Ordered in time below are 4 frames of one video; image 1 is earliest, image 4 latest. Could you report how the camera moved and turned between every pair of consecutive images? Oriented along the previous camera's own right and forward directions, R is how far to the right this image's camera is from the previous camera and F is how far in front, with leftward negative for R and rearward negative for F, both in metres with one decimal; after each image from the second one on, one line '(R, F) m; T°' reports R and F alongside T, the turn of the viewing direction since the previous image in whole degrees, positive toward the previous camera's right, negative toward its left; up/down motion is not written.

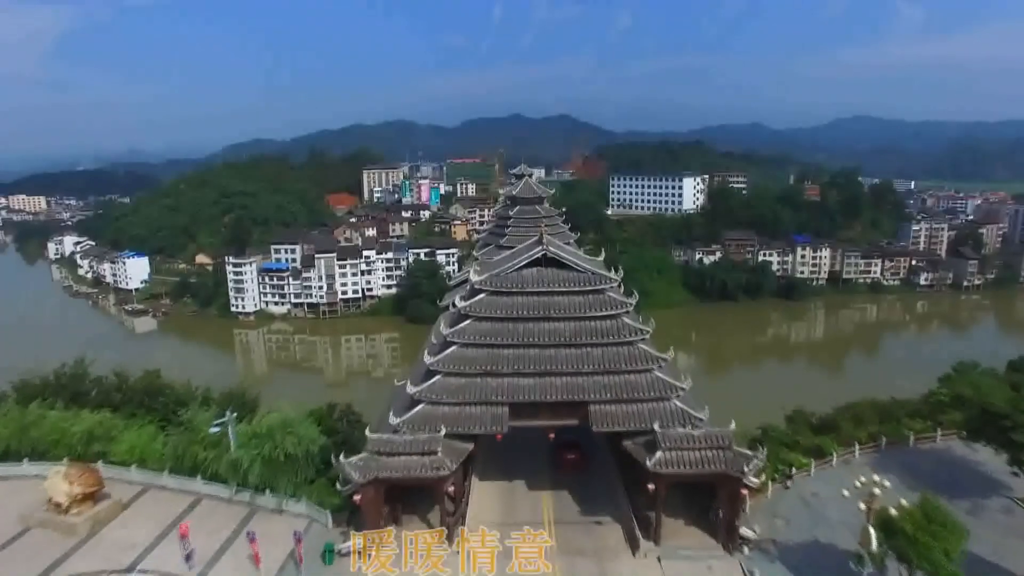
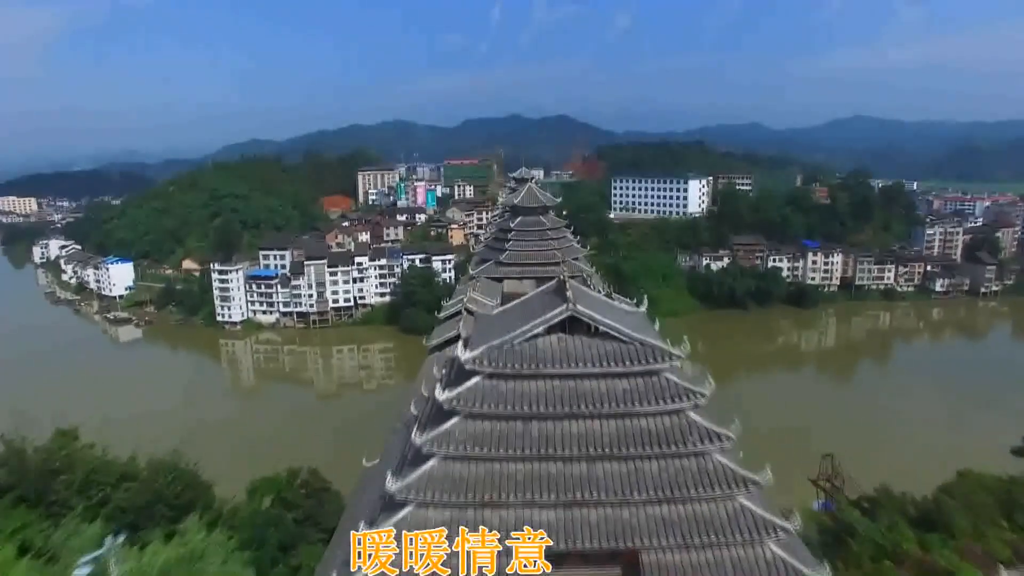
(0.0, +1.3) m; 0°
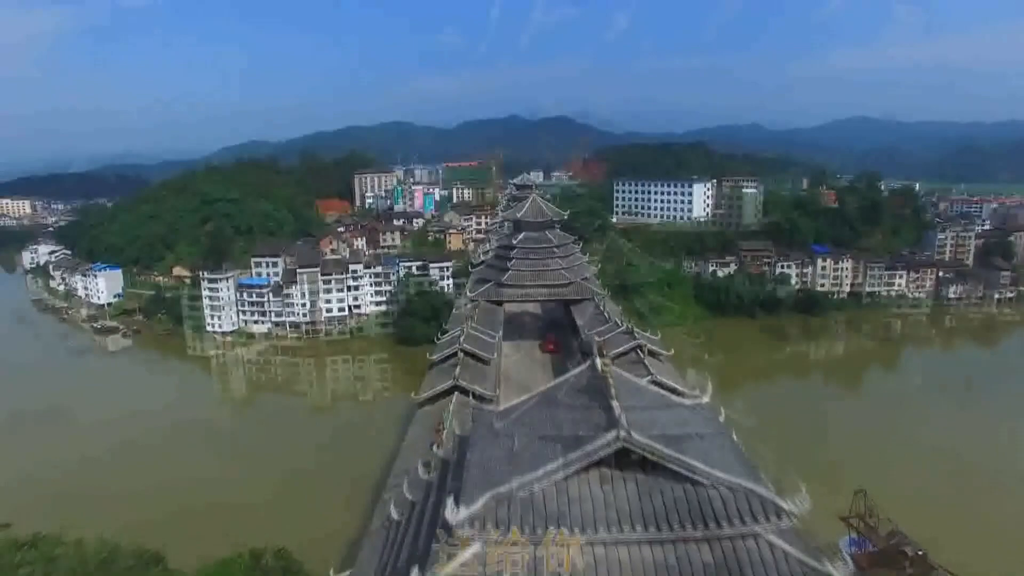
(-0.1, +1.0) m; 0°
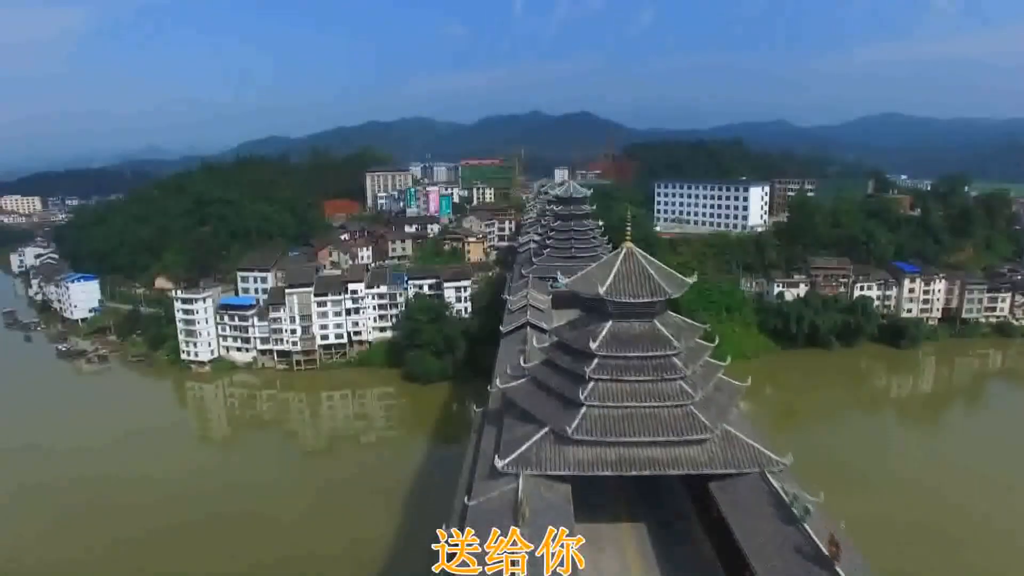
(-0.4, +4.5) m; -2°
